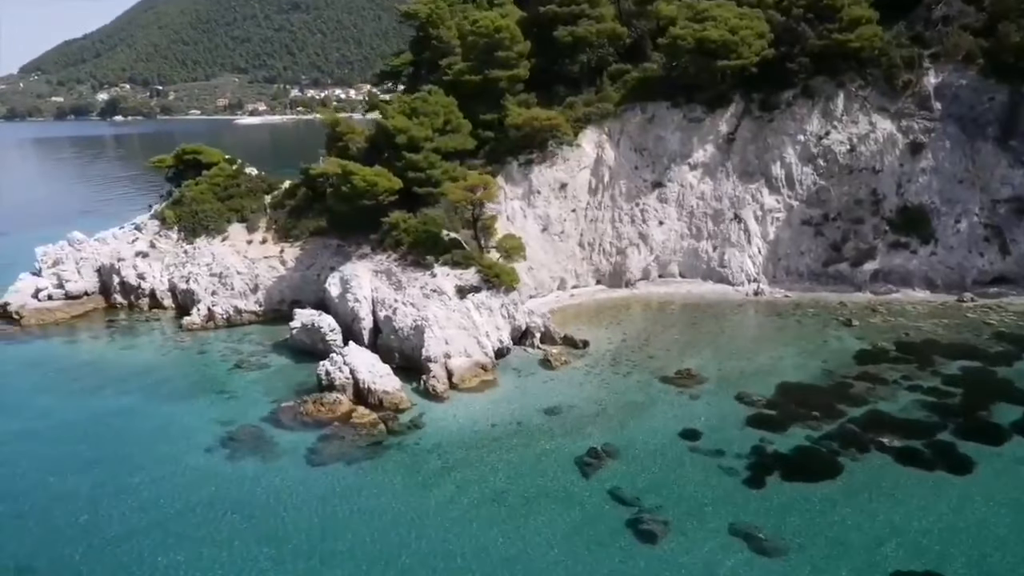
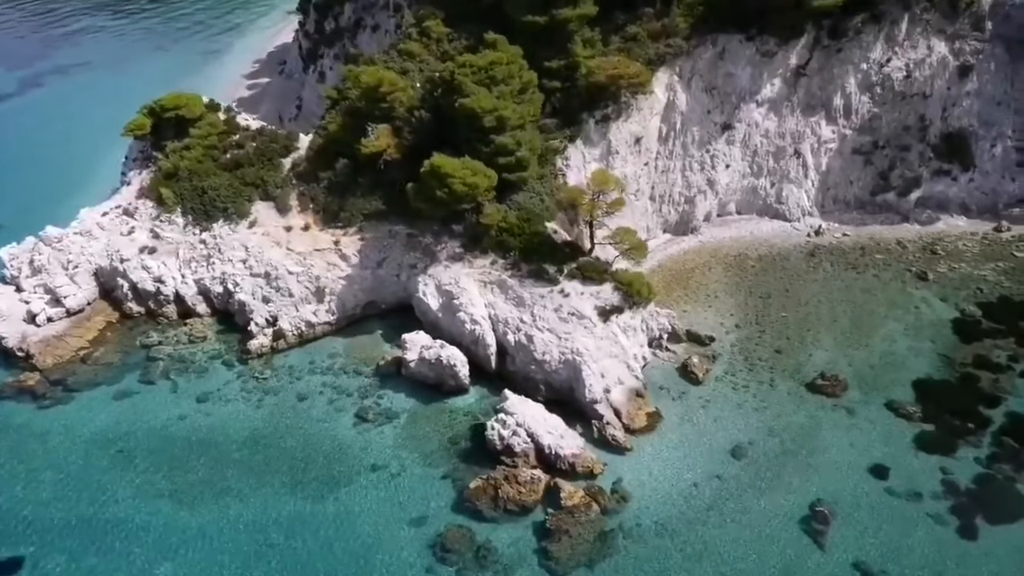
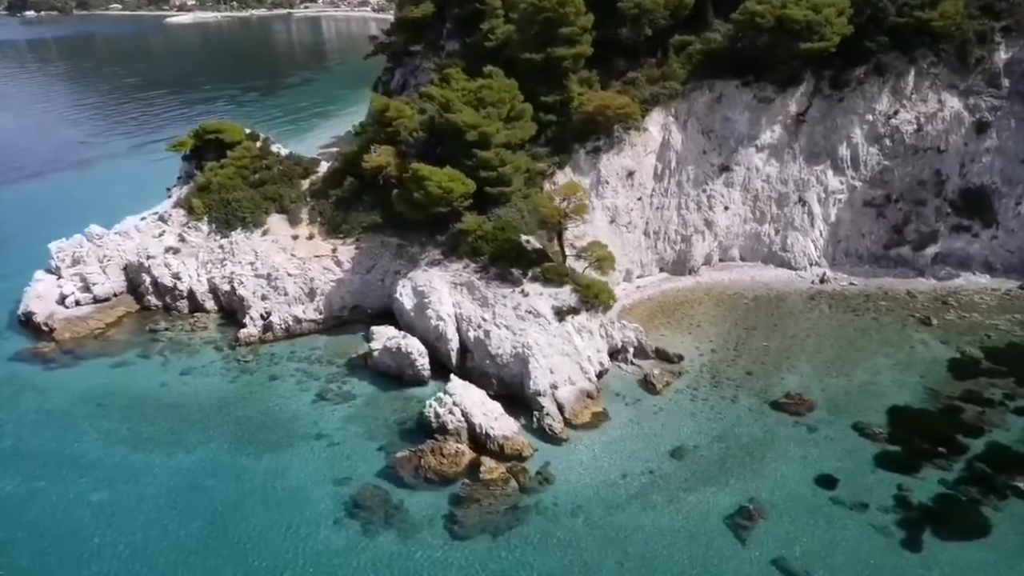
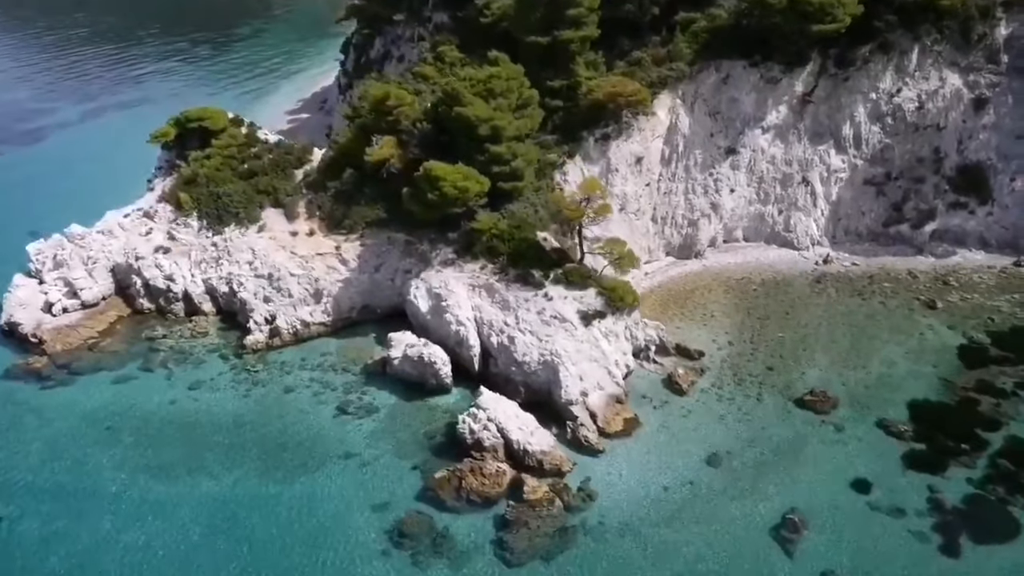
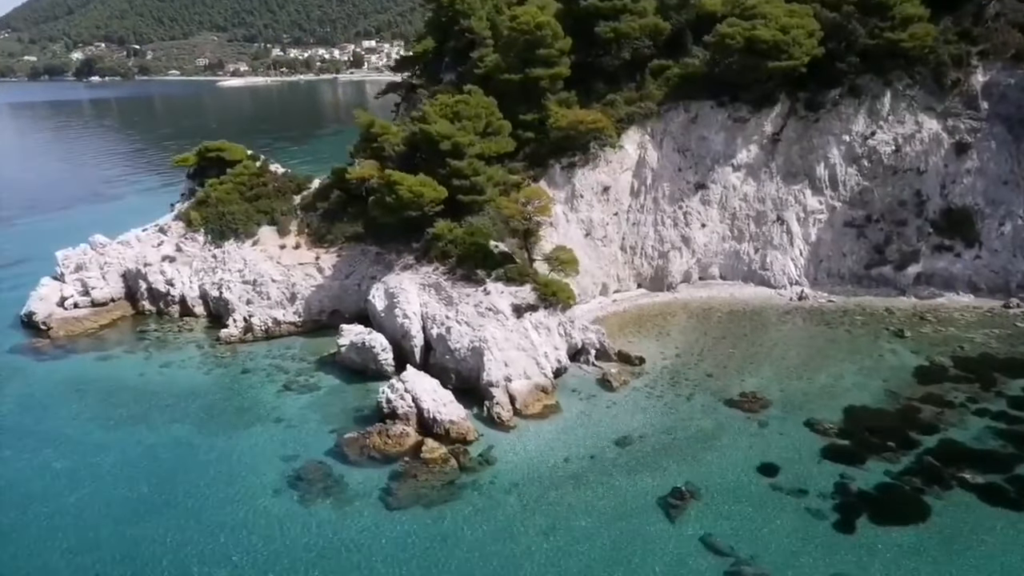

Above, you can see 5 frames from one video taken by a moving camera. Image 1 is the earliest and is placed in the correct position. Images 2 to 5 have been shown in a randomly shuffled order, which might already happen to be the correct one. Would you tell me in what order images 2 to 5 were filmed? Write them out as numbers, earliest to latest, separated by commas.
5, 3, 4, 2
